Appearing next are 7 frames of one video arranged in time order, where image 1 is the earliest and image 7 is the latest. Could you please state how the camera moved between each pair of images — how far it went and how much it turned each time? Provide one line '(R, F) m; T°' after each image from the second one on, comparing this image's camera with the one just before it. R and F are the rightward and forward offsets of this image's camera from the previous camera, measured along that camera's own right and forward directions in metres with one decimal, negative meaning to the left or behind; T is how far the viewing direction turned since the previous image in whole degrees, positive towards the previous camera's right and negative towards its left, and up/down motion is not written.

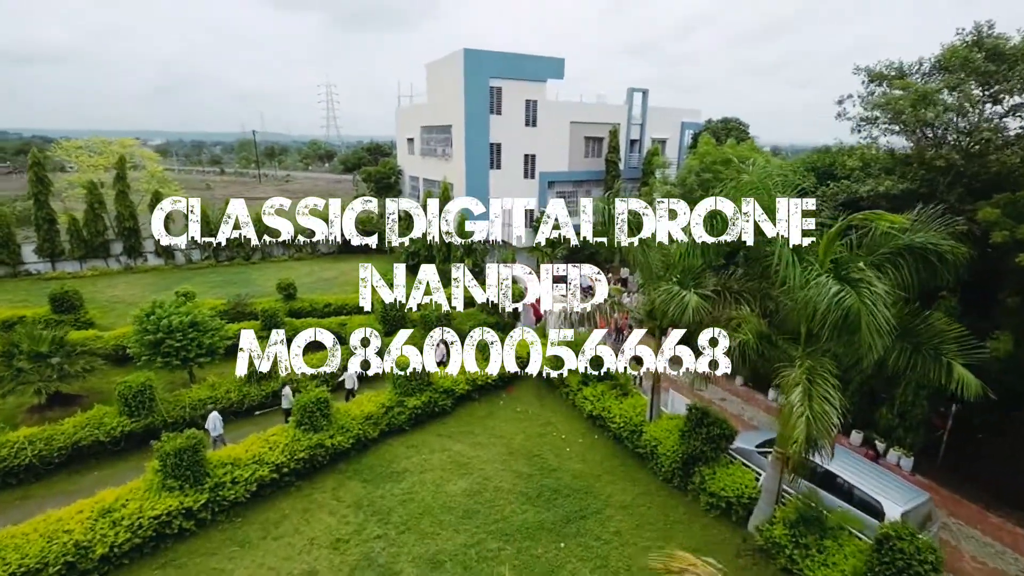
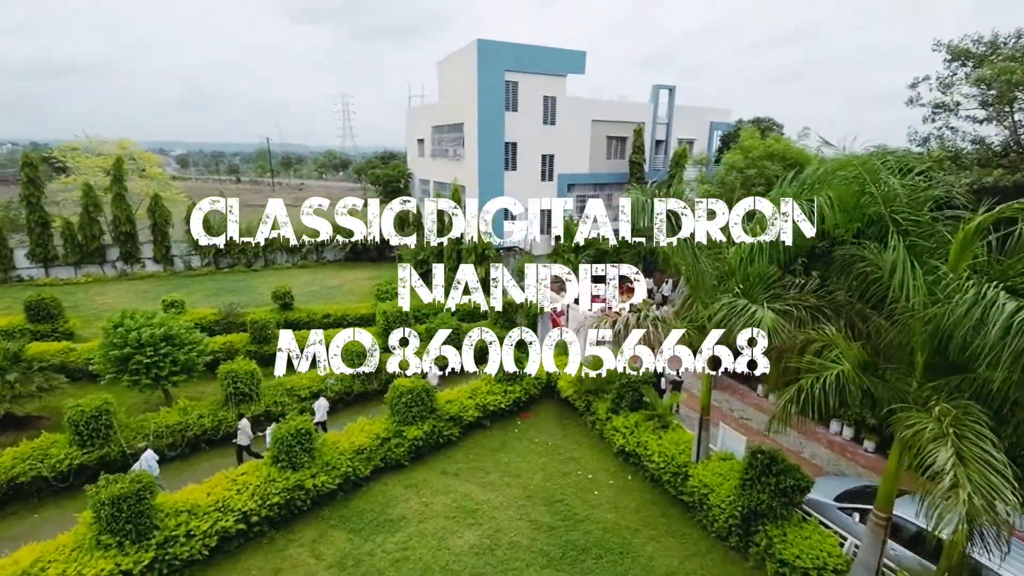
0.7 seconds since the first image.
(-0.1, +1.7) m; -2°
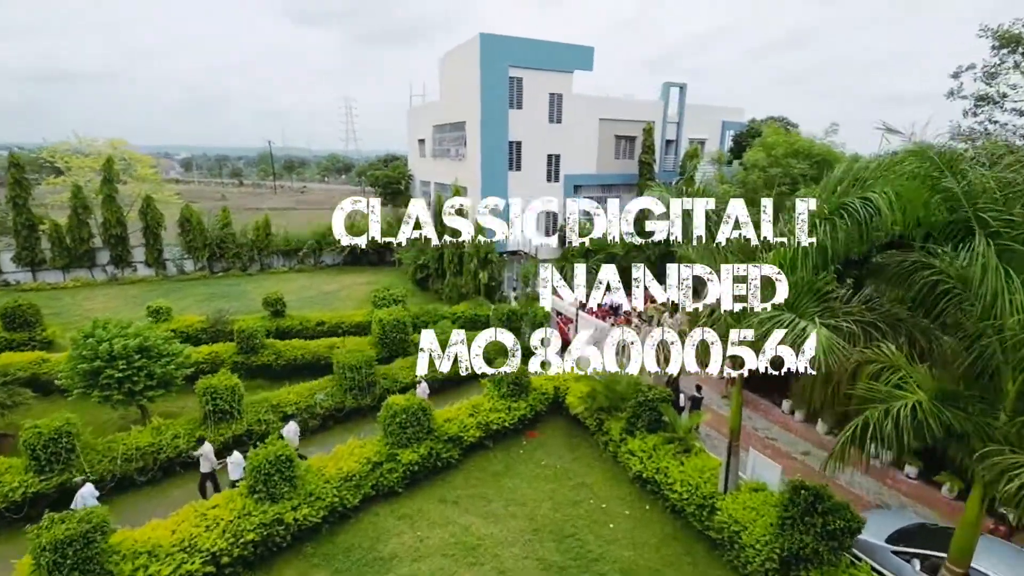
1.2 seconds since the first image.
(0.0, +0.9) m; 0°
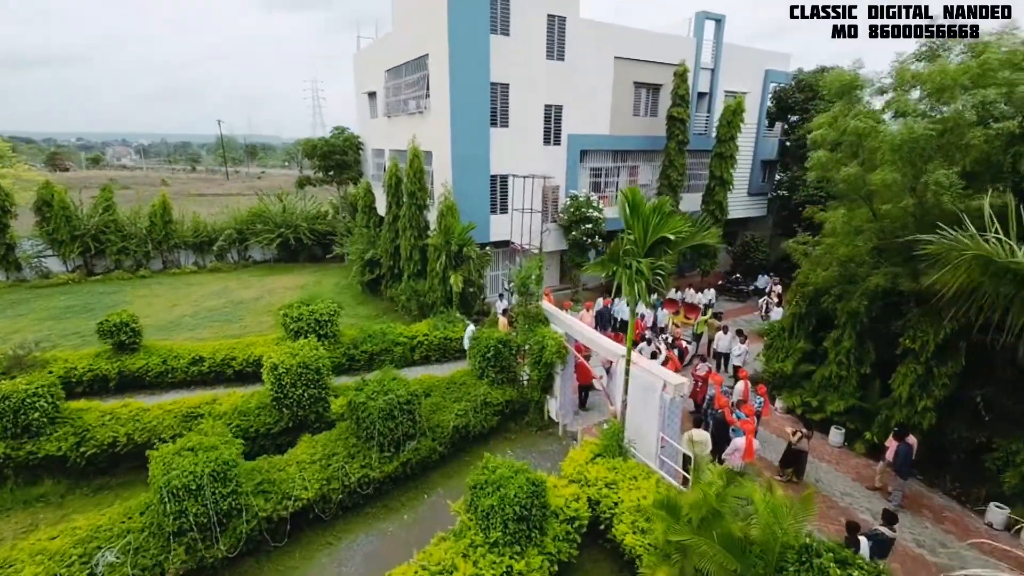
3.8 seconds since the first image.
(-0.2, +5.8) m; +3°
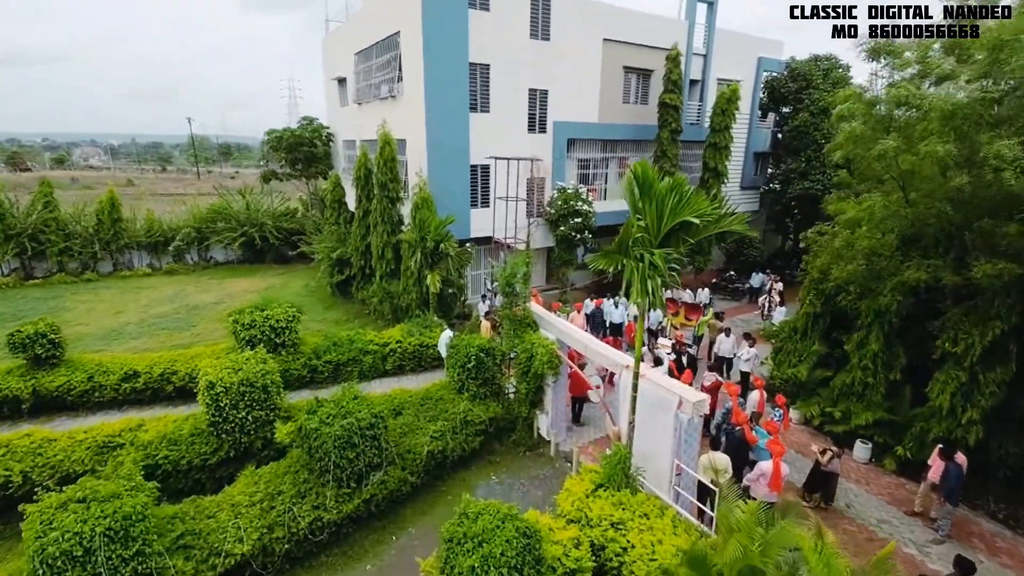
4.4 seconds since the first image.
(0.0, +1.2) m; +2°
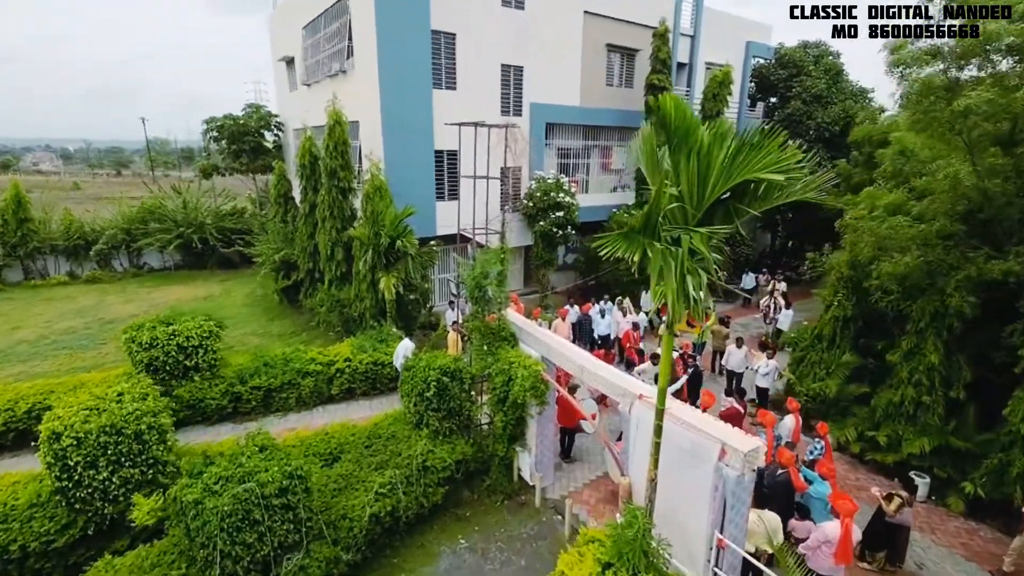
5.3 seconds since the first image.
(+0.1, +1.7) m; +3°
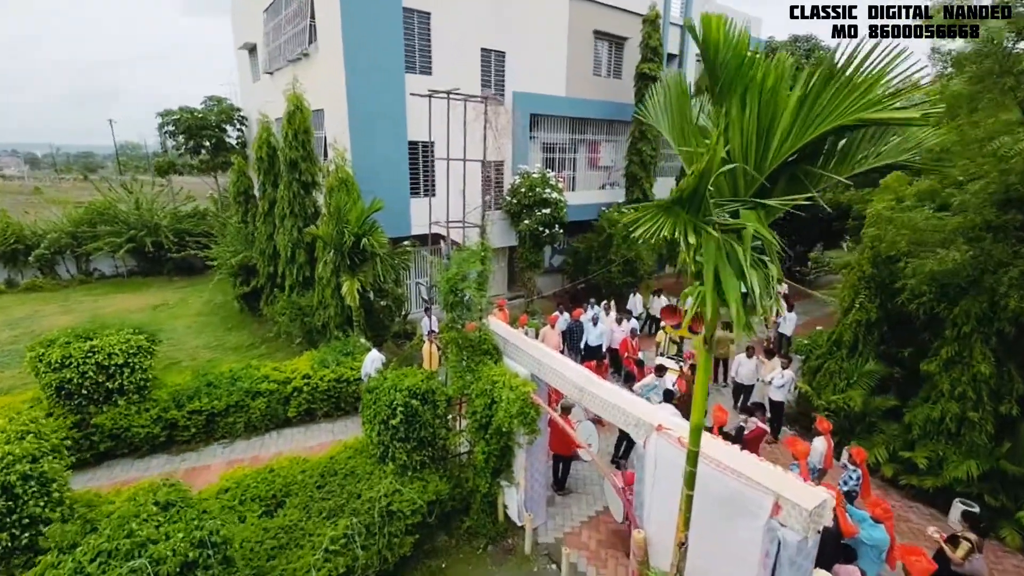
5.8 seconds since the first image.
(0.0, +1.0) m; +2°
